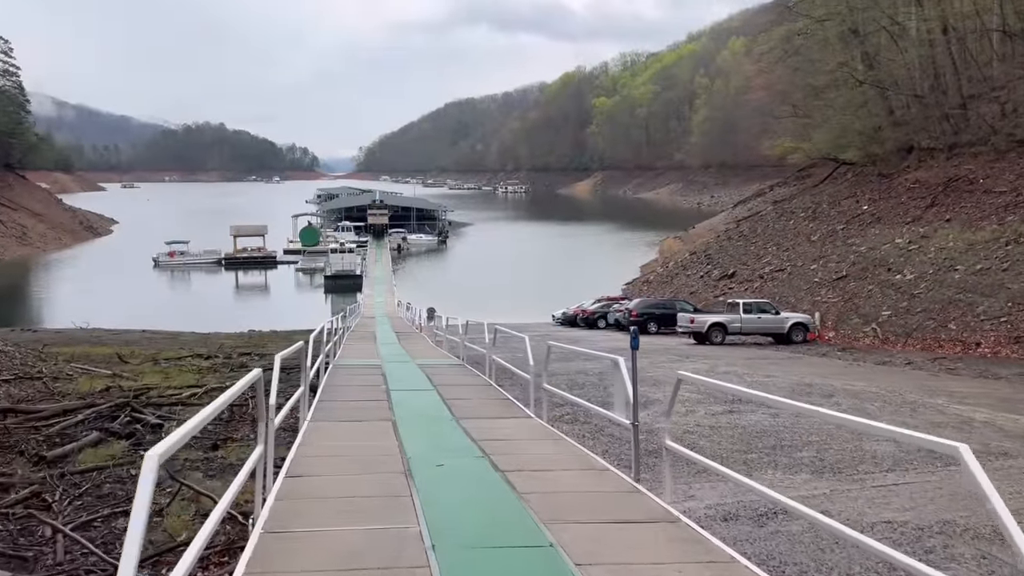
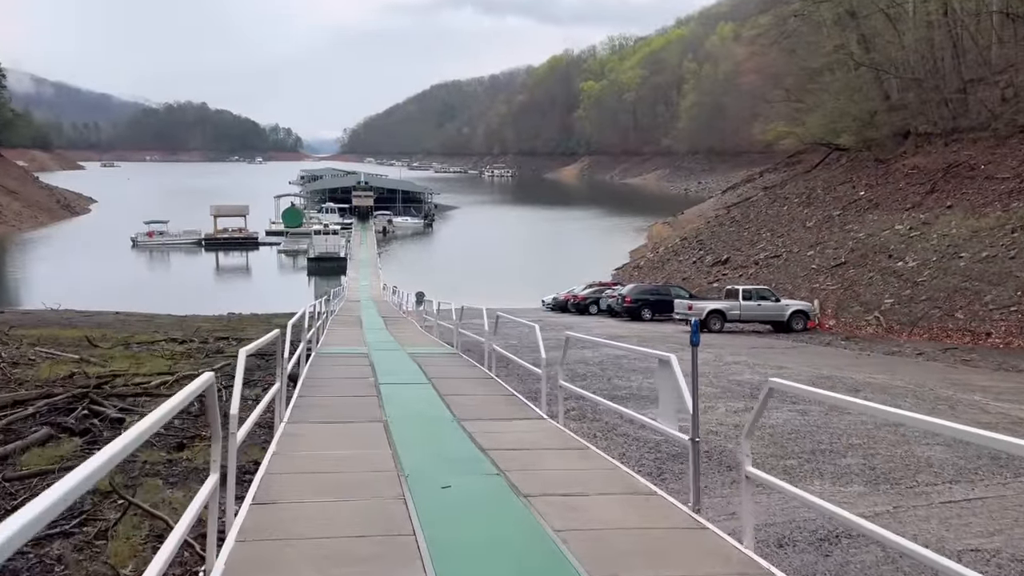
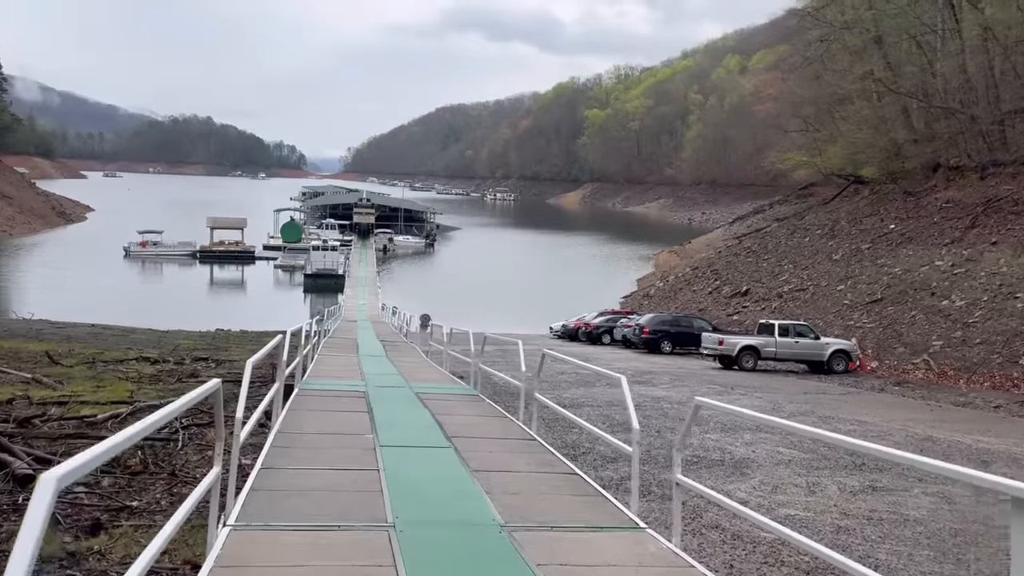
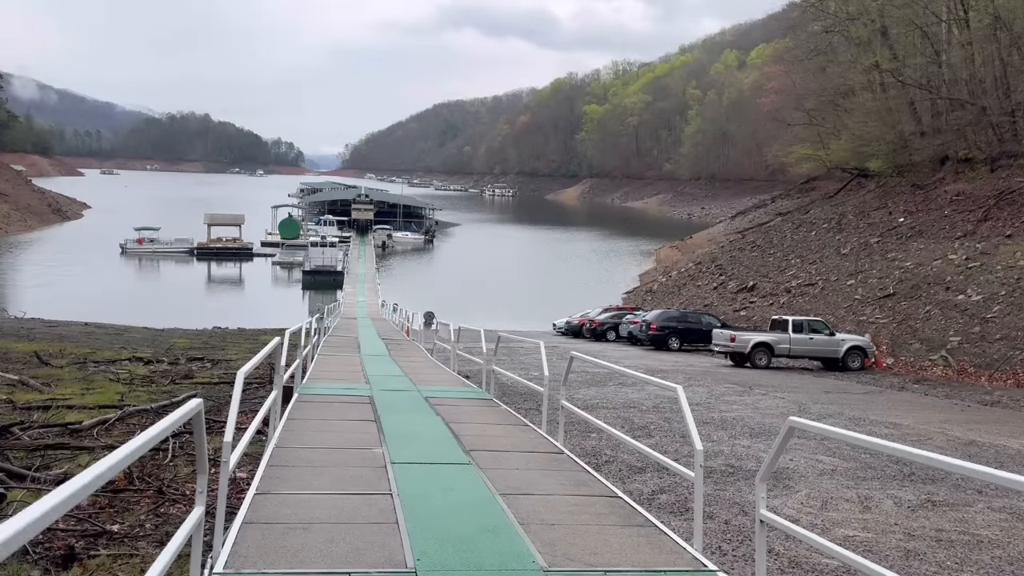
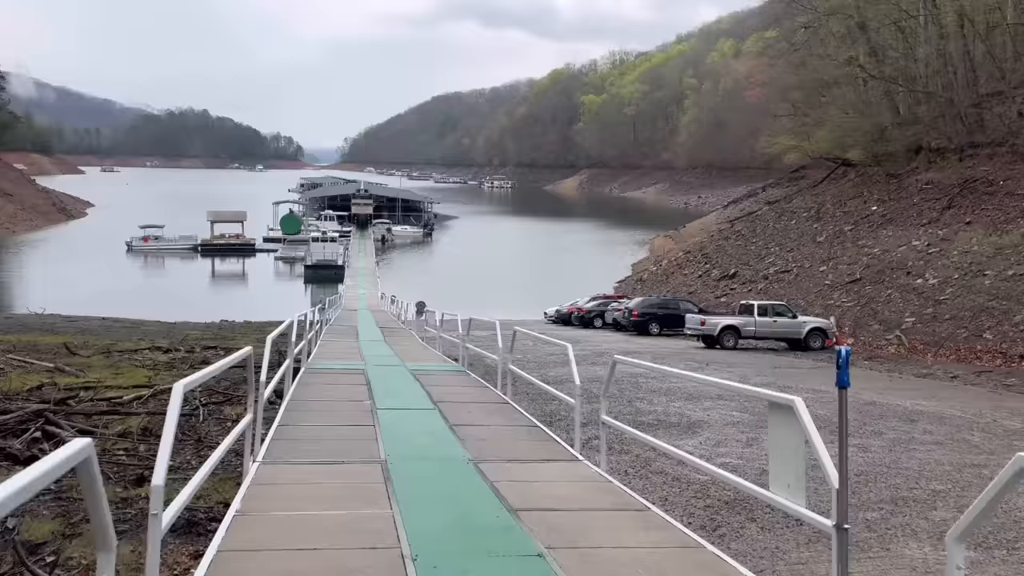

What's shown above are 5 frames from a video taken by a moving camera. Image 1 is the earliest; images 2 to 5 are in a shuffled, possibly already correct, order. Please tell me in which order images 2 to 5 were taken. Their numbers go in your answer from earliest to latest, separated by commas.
2, 5, 3, 4
